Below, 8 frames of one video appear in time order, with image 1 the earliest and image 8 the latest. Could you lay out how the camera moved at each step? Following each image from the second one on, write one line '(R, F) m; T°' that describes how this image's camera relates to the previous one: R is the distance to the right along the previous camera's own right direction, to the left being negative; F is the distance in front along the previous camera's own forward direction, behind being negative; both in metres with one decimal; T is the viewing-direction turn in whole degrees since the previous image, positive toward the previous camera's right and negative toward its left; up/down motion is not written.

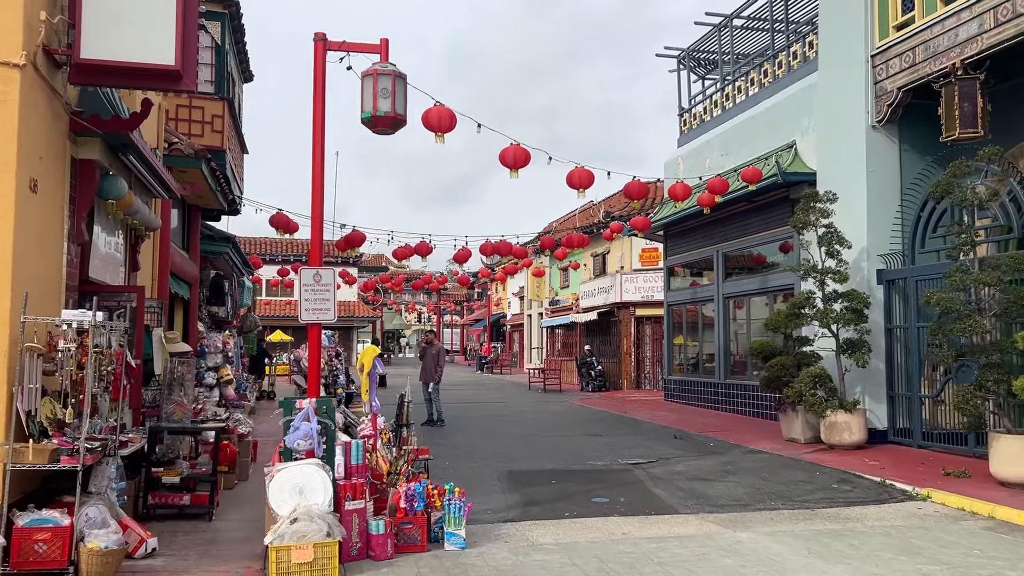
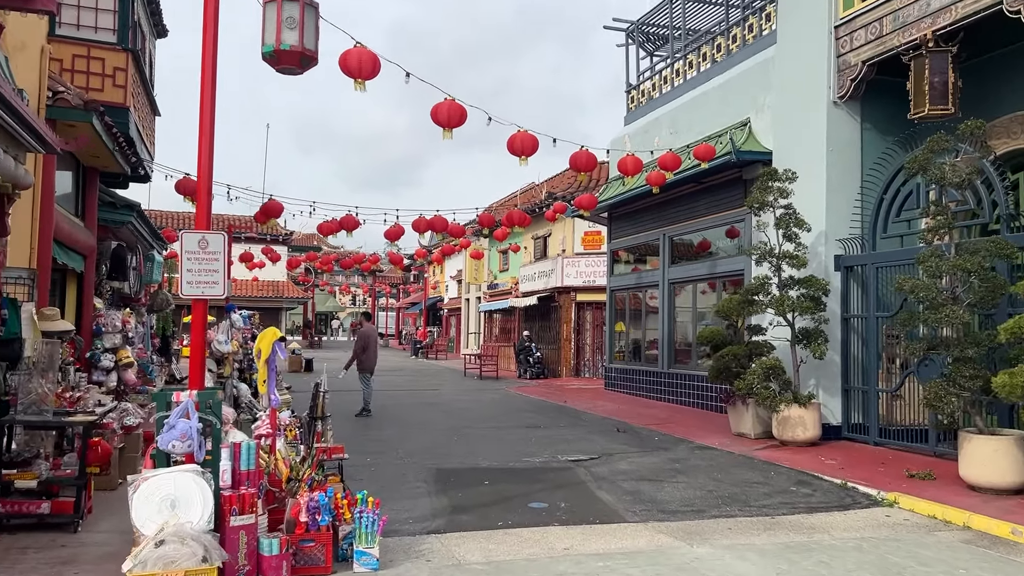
(+0.1, +1.0) m; +4°
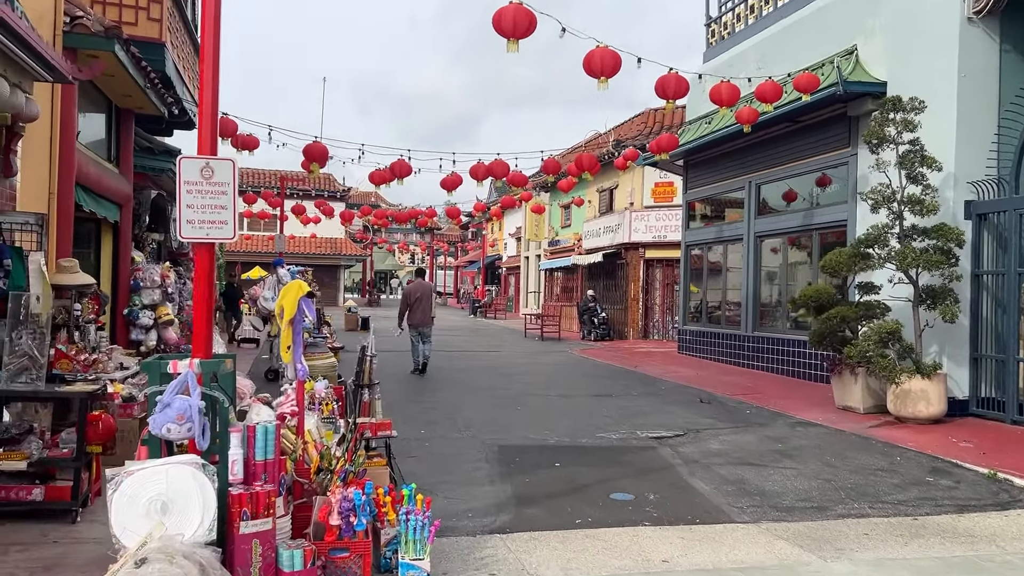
(-0.2, +1.2) m; -4°
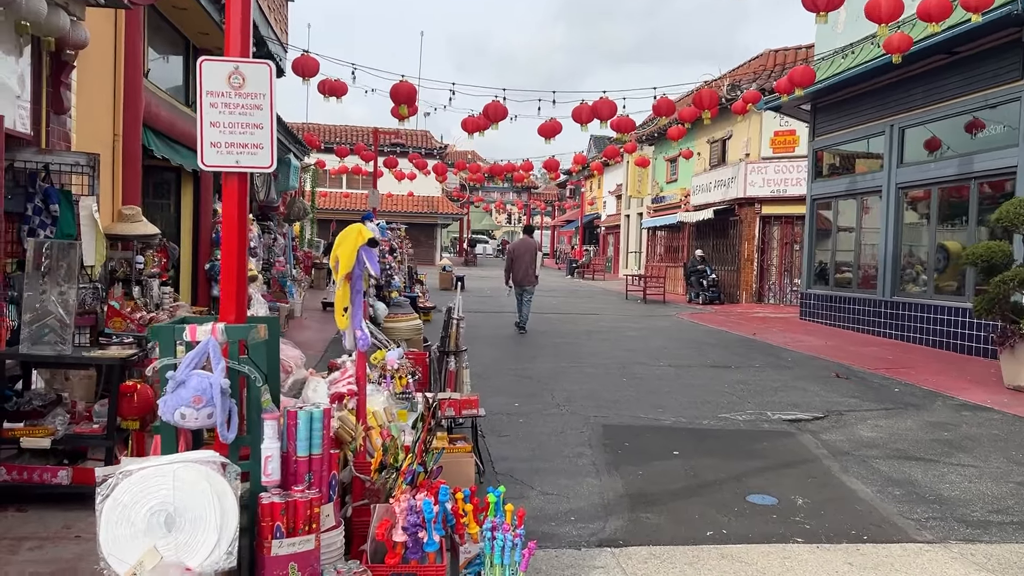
(-0.1, +1.1) m; -7°
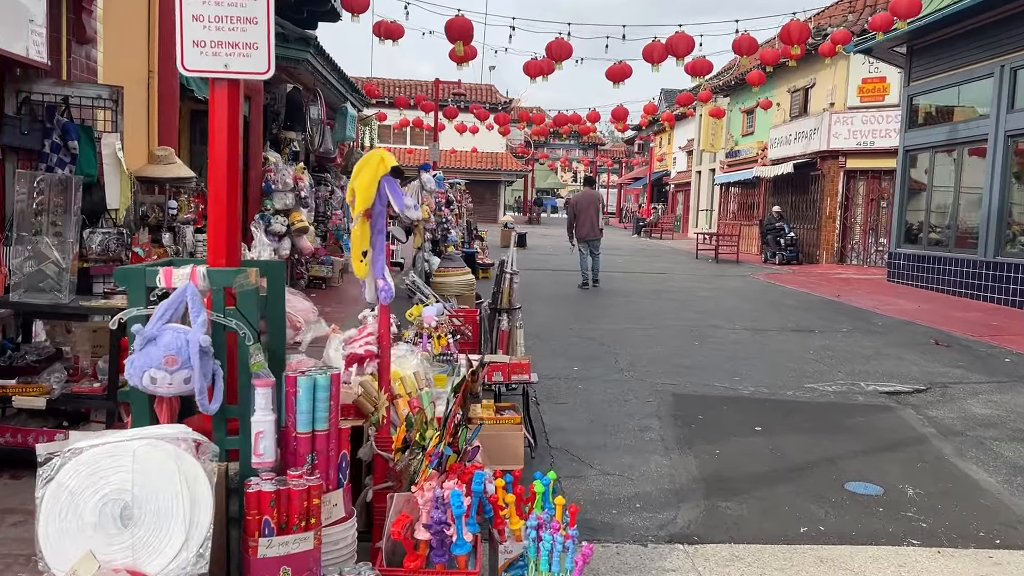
(0.0, +0.7) m; -4°
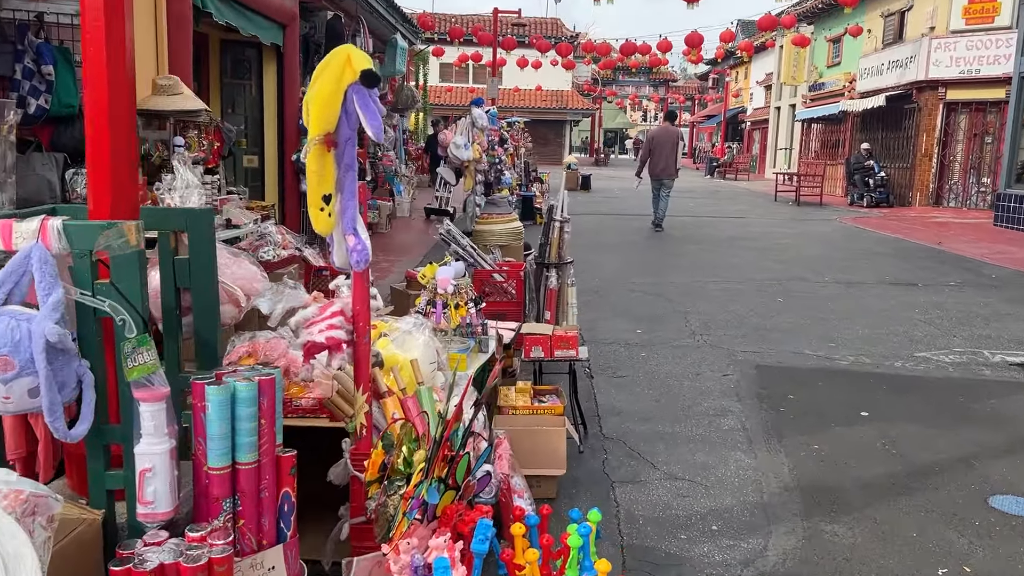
(+0.1, +0.9) m; -5°
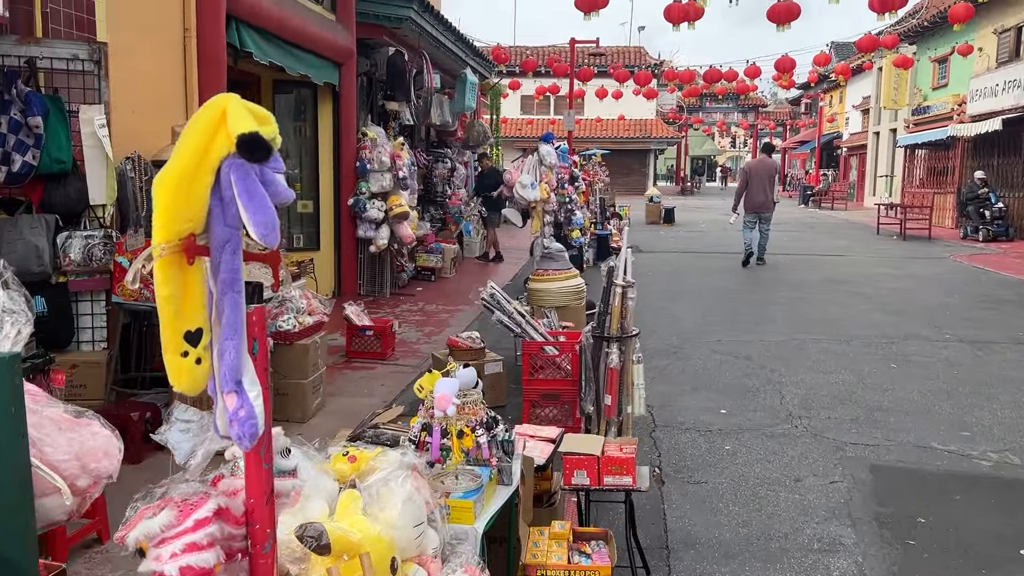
(+0.2, +0.8) m; -6°
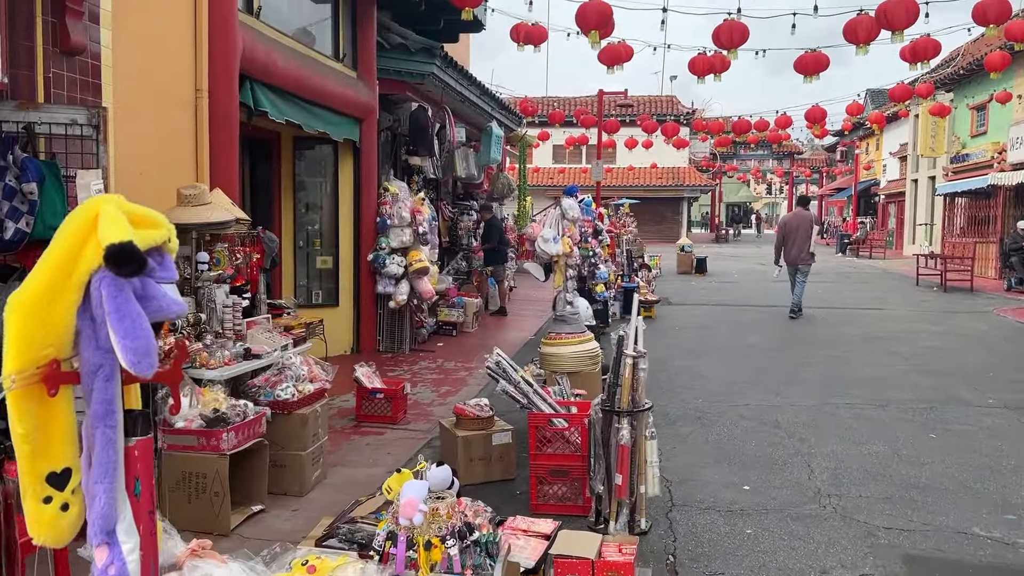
(+0.1, +0.2) m; -2°
